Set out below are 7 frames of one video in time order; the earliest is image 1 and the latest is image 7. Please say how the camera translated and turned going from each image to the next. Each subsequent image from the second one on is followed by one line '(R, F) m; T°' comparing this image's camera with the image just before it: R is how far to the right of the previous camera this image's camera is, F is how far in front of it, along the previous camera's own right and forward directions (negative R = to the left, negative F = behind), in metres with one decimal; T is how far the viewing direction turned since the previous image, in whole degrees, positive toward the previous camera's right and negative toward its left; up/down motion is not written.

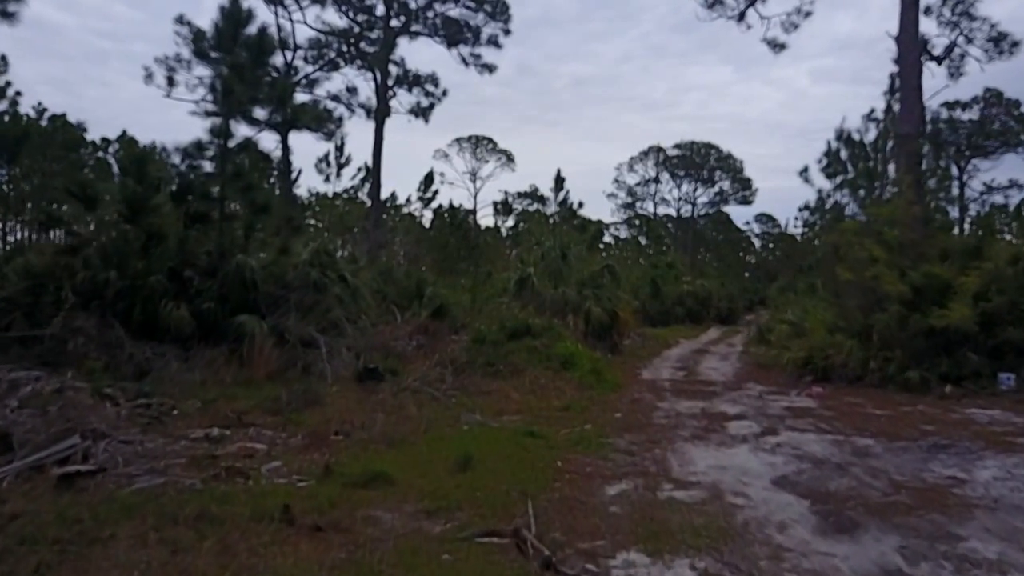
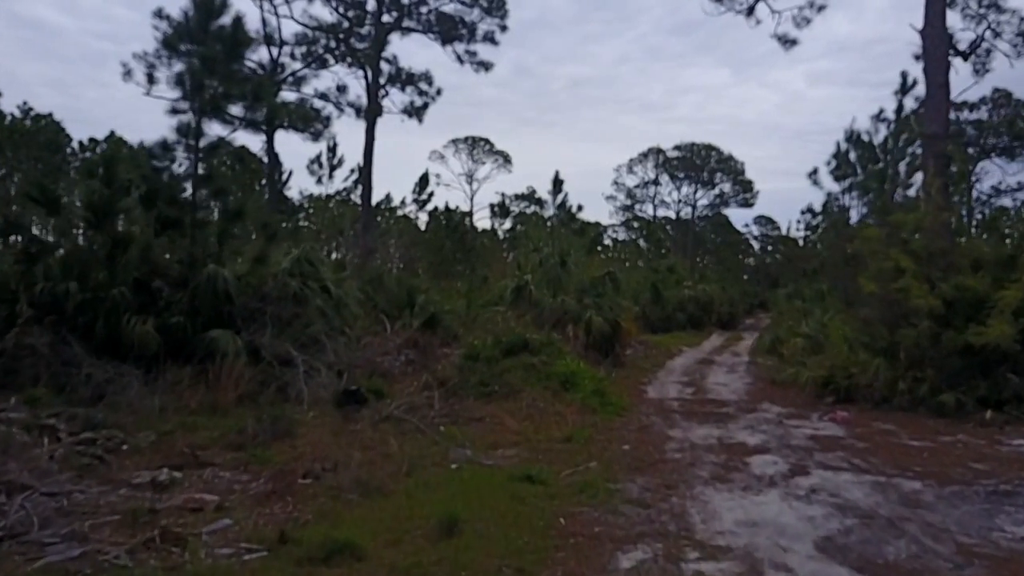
(0.0, +1.2) m; 0°
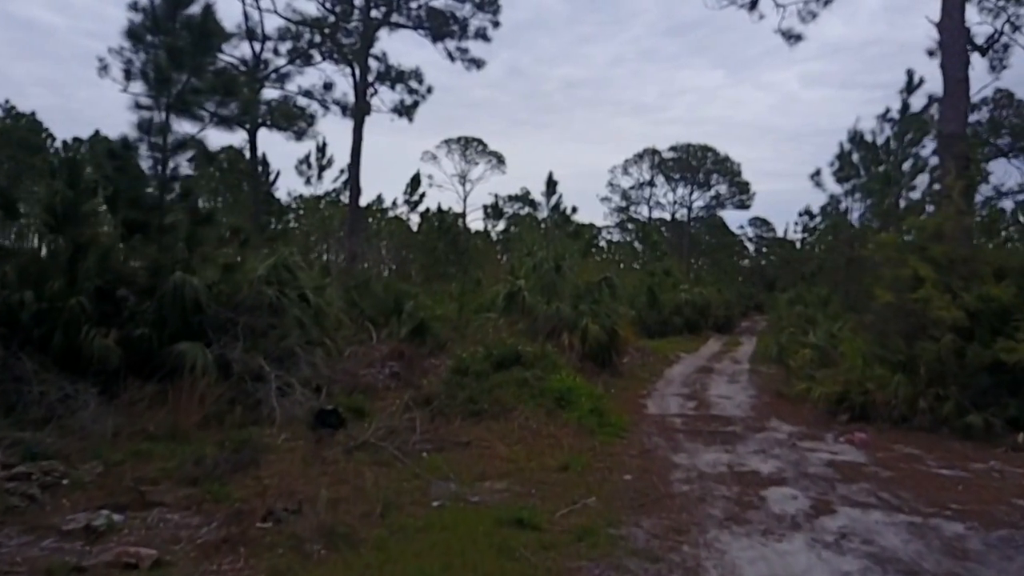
(0.0, +1.0) m; 0°
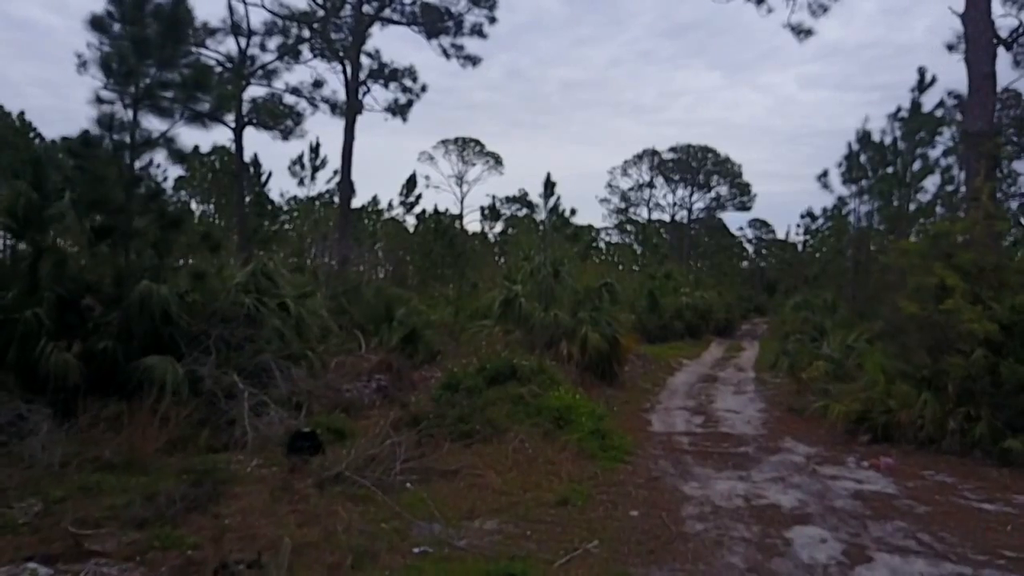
(+0.1, +0.9) m; 0°
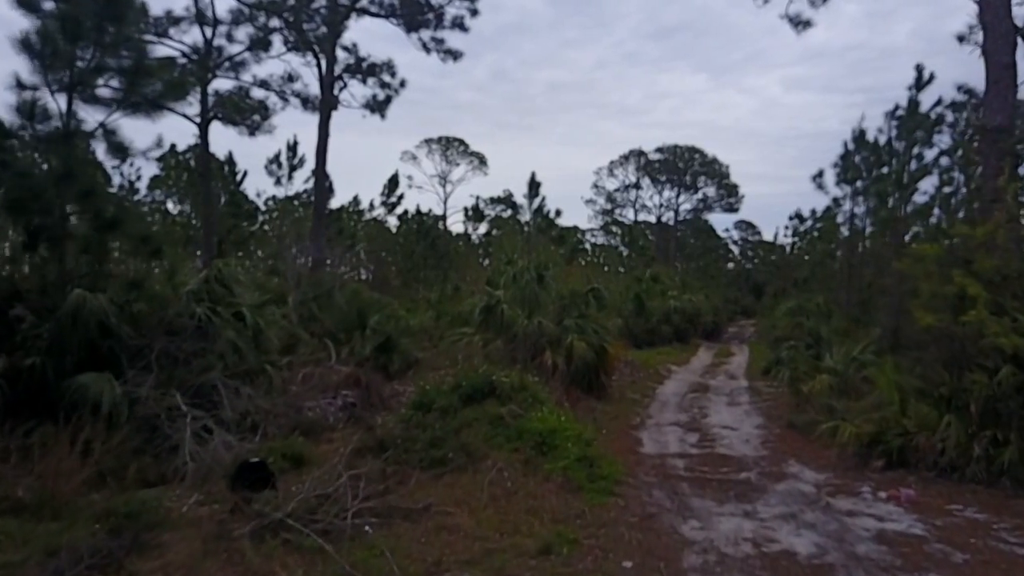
(+0.1, +1.2) m; +1°
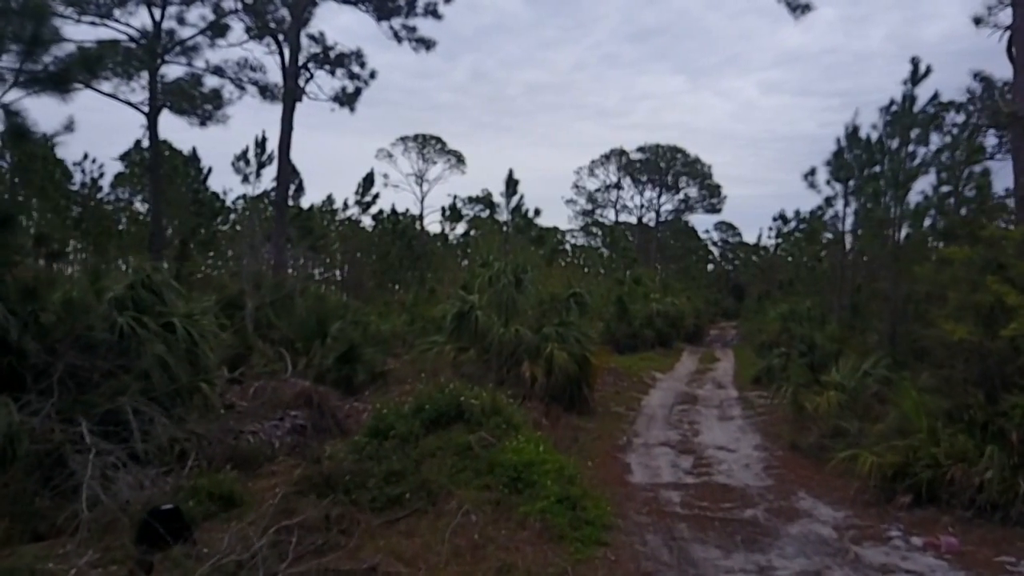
(+0.1, +1.5) m; +1°
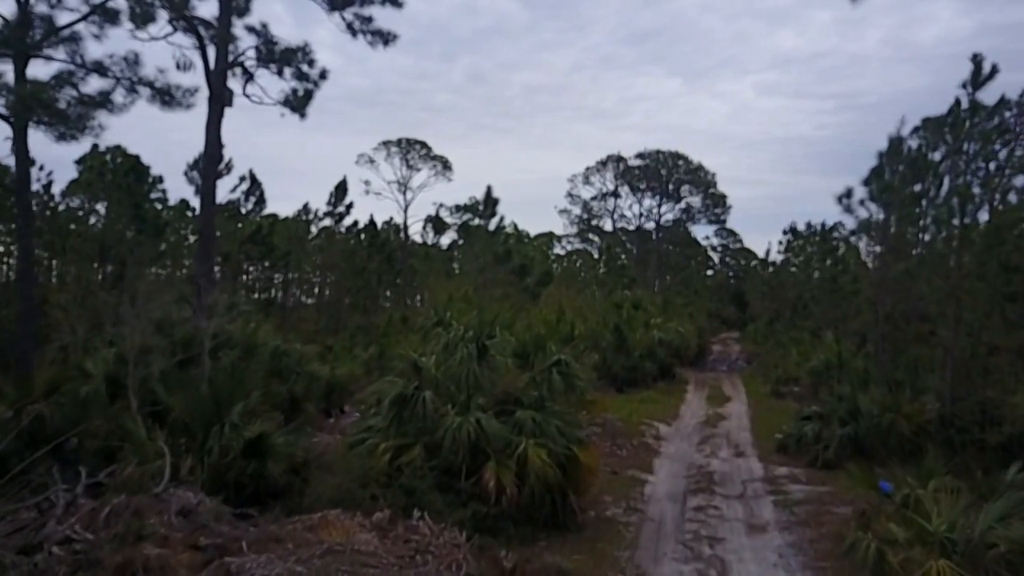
(+0.6, +4.3) m; 0°
